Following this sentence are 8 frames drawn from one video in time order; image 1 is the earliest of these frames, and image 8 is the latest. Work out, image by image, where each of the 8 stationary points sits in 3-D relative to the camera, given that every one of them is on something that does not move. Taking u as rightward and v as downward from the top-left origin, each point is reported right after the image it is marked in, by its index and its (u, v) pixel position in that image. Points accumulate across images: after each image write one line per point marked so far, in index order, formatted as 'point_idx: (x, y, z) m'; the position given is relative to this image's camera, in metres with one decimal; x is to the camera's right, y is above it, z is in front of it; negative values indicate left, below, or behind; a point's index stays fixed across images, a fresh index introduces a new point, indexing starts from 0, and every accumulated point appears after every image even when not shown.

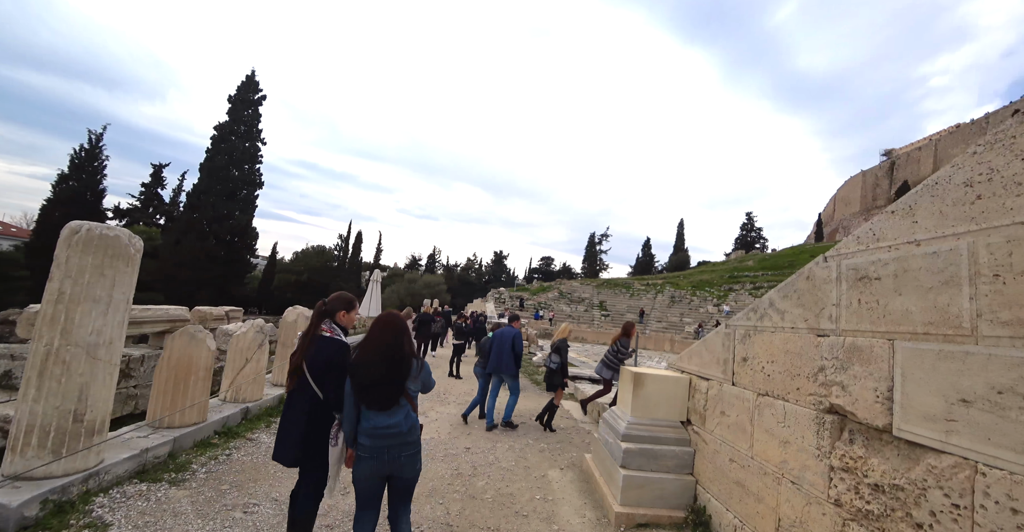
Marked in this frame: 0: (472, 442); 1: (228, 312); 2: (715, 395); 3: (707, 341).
0: (-0.5, -2.2, +5.5) m
1: (-8.6, -1.4, +13.4) m
2: (+1.5, -1.0, +3.3) m
3: (+1.6, -0.6, +3.6) m
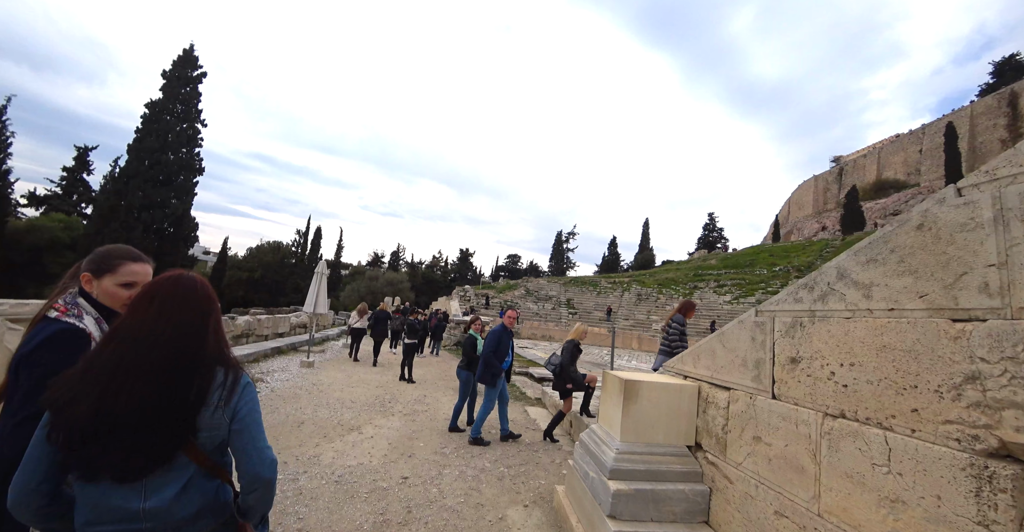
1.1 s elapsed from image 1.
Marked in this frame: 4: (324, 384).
0: (-1.0, -2.0, +4.3) m
1: (-9.6, -1.1, +11.6) m
2: (+1.2, -0.8, +2.3) m
3: (+1.2, -0.4, +2.6) m
4: (-3.6, -2.2, +8.4) m
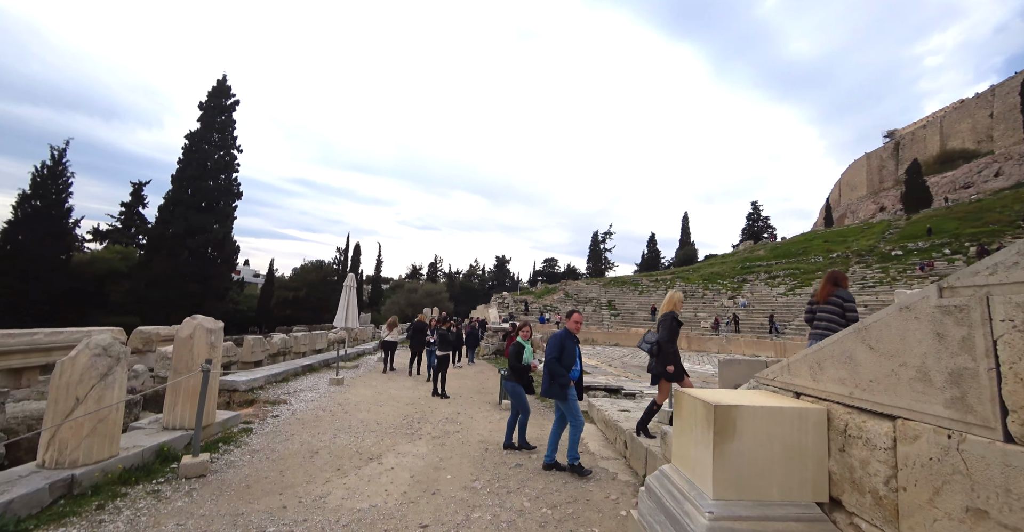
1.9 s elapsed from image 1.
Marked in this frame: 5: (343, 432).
0: (-0.6, -2.0, +3.5) m
1: (-8.6, -1.7, +11.5) m
2: (+1.3, -0.6, +1.4) m
3: (+1.4, -0.2, +1.7) m
4: (-2.9, -2.4, +7.8) m
5: (-2.3, -2.2, +5.8) m
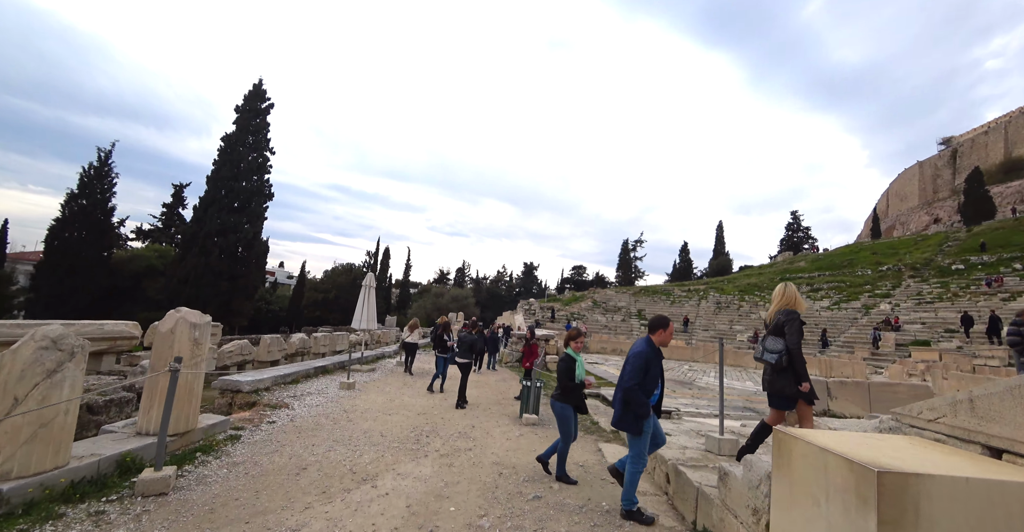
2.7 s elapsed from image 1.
0: (-0.5, -1.9, +2.8) m
1: (-8.0, -1.6, +11.3) m
2: (+1.3, -0.5, +0.5) m
3: (+1.4, -0.1, +0.8) m
4: (-2.5, -2.4, +7.2) m
5: (-2.0, -2.1, +5.2) m
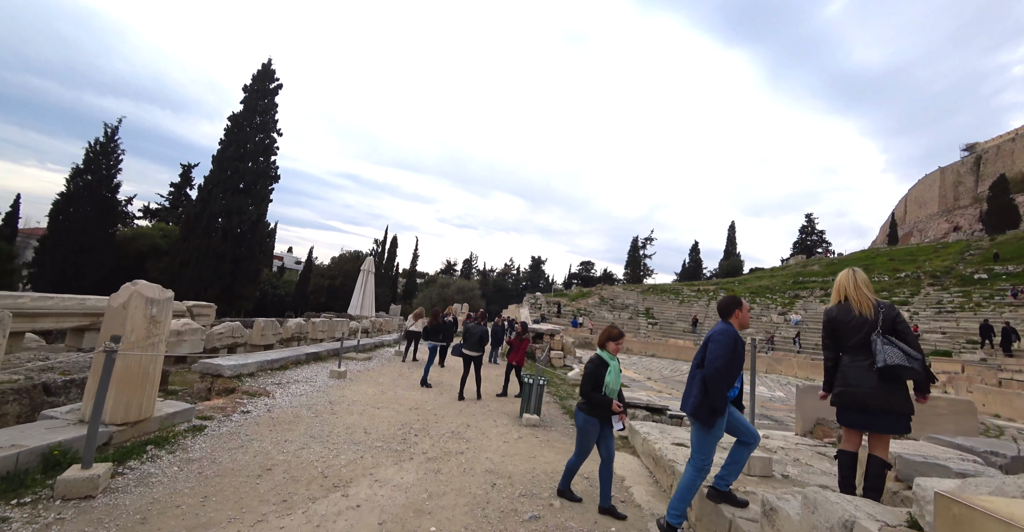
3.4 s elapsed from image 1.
0: (-0.6, -1.7, +2.2) m
1: (-7.9, -1.0, +10.8) m
2: (+1.2, -0.4, -0.1) m
3: (+1.3, -0.1, +0.2) m
4: (-2.5, -2.1, +6.6) m
5: (-2.1, -1.9, +4.6) m
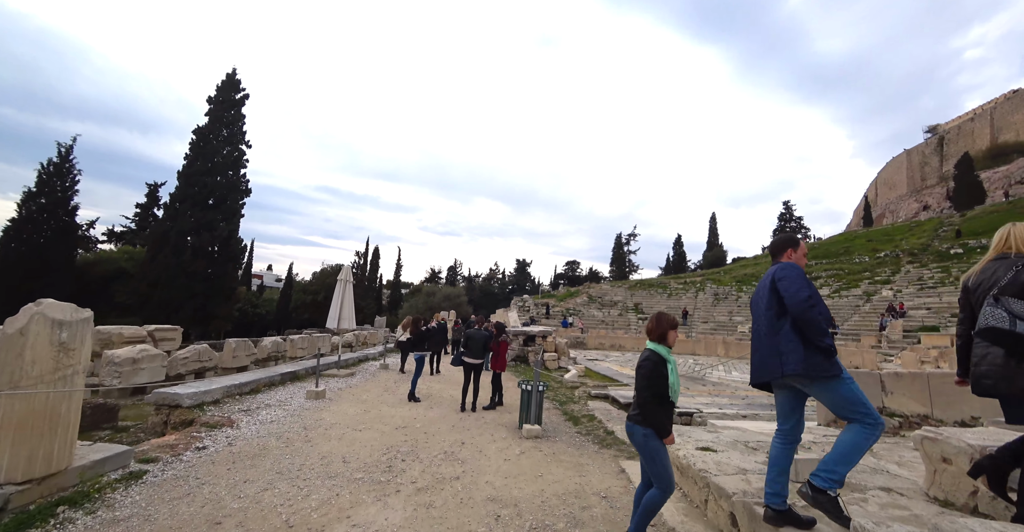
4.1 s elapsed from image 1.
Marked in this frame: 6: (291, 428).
0: (-0.5, -1.6, +1.5) m
1: (-8.1, -1.5, +9.9) m
2: (+1.3, -0.2, -0.7) m
3: (+1.4, +0.1, -0.4) m
4: (-2.6, -2.2, +5.9) m
5: (-2.0, -1.9, +3.9) m
6: (-2.9, -2.1, +5.7) m
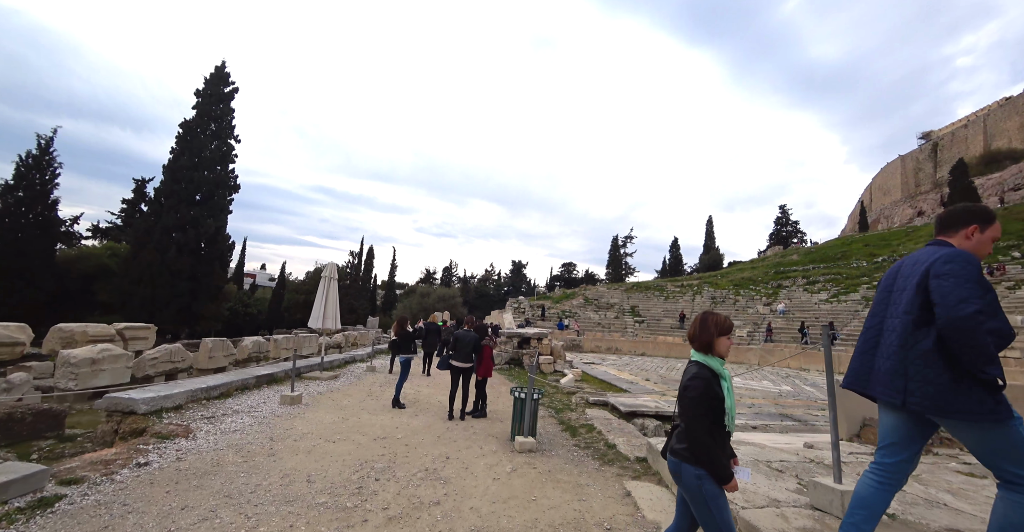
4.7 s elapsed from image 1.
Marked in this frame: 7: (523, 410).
0: (-0.6, -1.5, +0.9) m
1: (-8.3, -1.4, +9.2) m
2: (+1.3, -0.2, -1.2) m
3: (+1.4, +0.2, -1.0) m
4: (-2.7, -2.1, +5.3) m
5: (-2.1, -1.8, +3.3) m
6: (-3.0, -2.0, +5.1) m
7: (+0.1, -1.8, +5.5) m
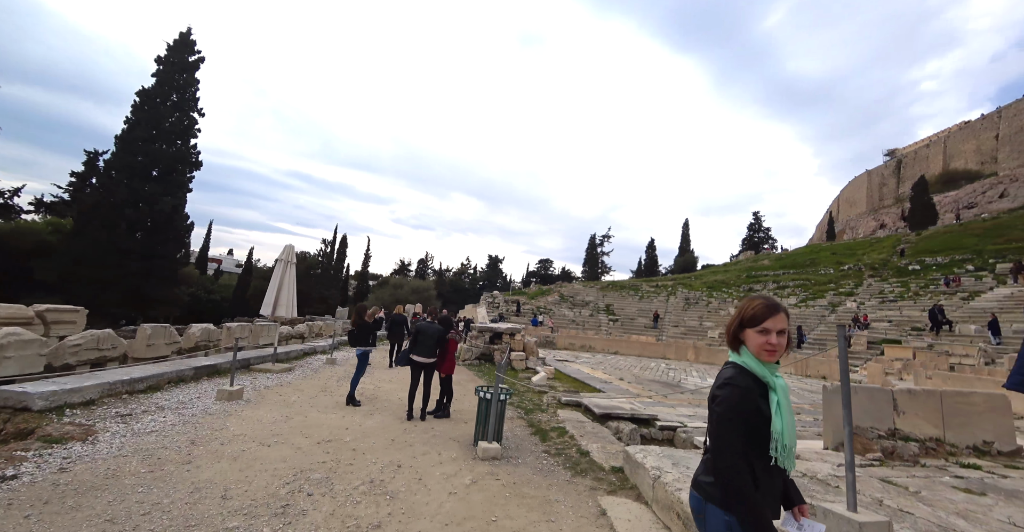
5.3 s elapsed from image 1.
0: (-0.7, -1.4, +0.3) m
1: (-8.8, -0.9, +8.2) m
2: (+1.3, -0.1, -1.8) m
3: (+1.4, +0.3, -1.5) m
4: (-3.1, -1.8, +4.6) m
5: (-2.4, -1.6, +2.6) m
6: (-3.3, -1.7, +4.3) m
7: (-0.3, -1.6, +4.9) m
